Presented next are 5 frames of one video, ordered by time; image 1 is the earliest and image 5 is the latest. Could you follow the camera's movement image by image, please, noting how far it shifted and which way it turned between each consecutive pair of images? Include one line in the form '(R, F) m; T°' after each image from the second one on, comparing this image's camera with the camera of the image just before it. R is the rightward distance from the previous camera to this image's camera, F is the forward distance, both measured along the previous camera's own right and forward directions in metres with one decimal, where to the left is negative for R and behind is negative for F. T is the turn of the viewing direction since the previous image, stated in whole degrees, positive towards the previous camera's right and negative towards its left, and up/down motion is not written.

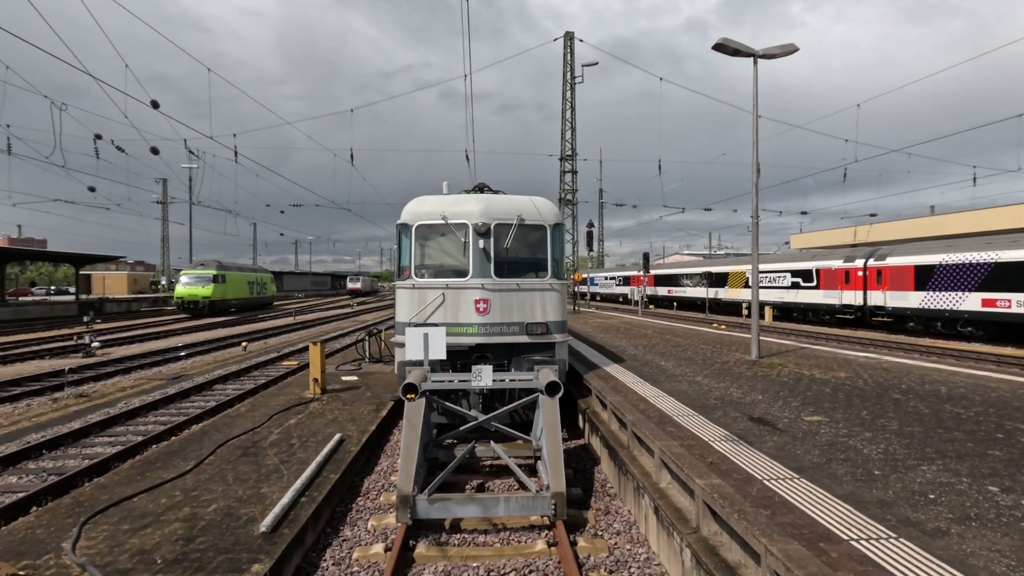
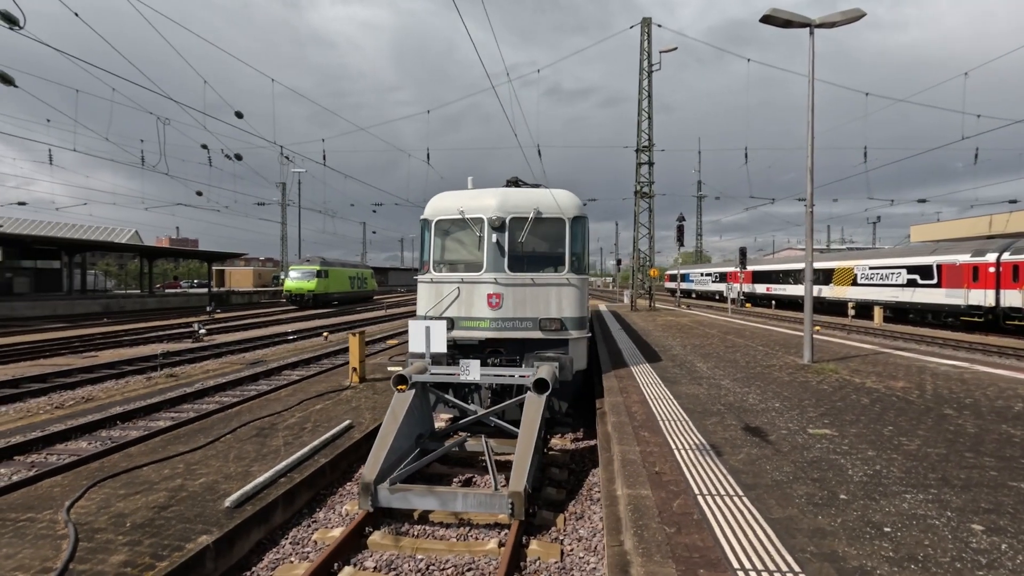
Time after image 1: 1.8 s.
(+1.3, +0.2) m; -11°
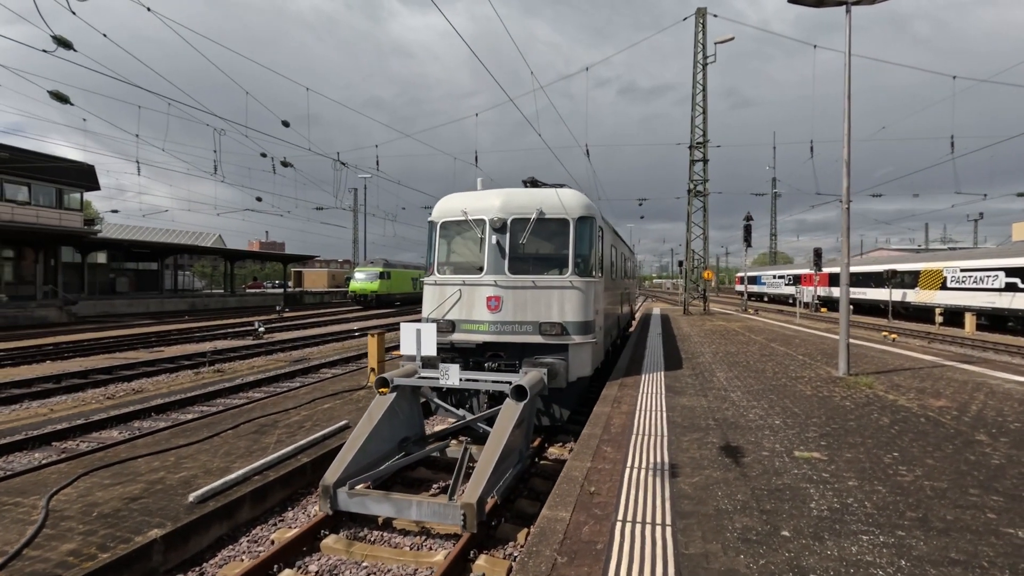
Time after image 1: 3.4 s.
(+1.0, +0.3) m; -7°
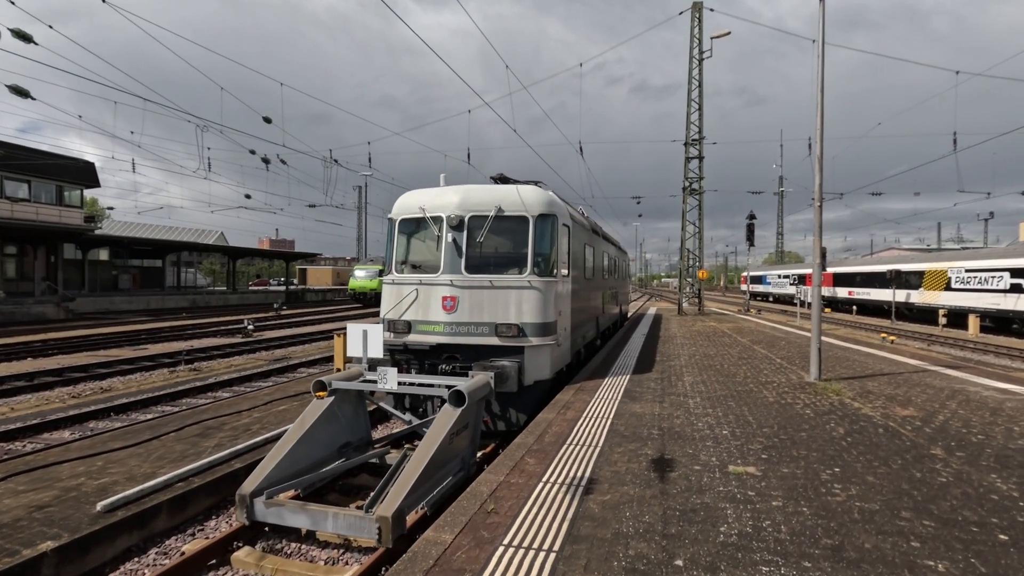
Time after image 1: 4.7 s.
(+0.7, +0.3) m; -1°
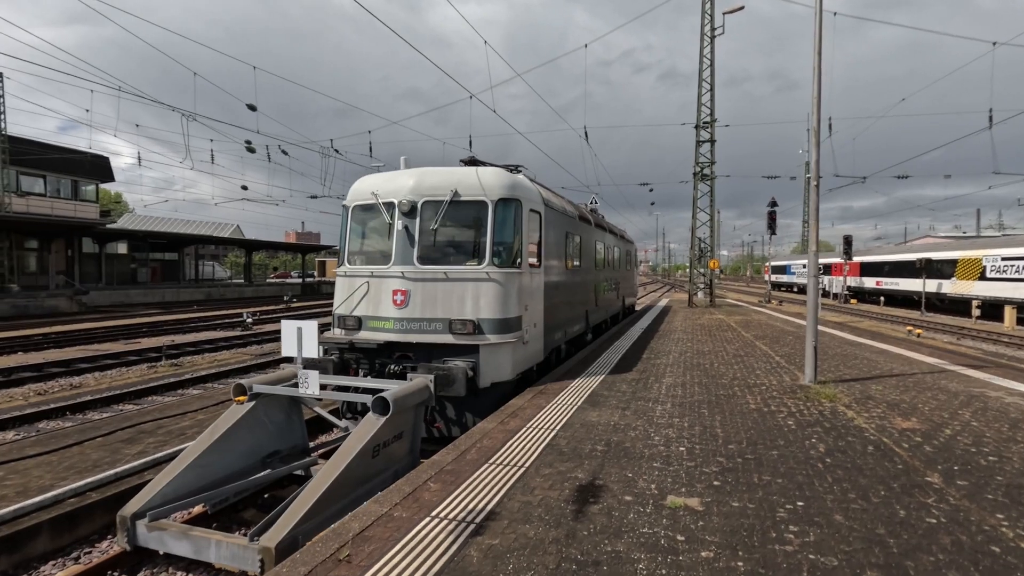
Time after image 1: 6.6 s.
(+0.9, +0.7) m; -3°
